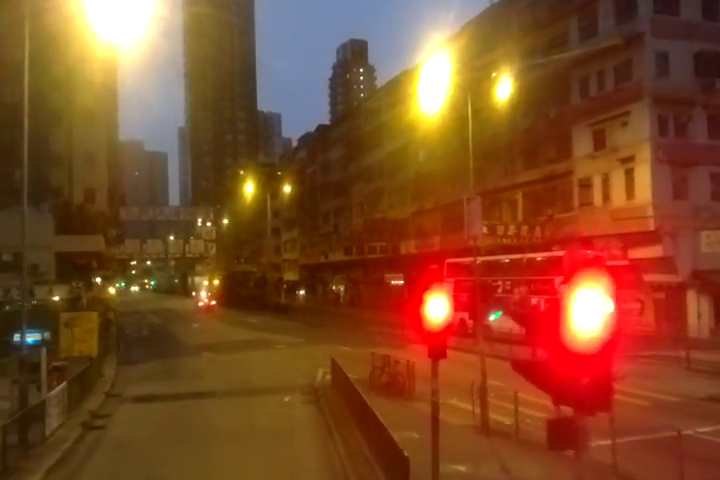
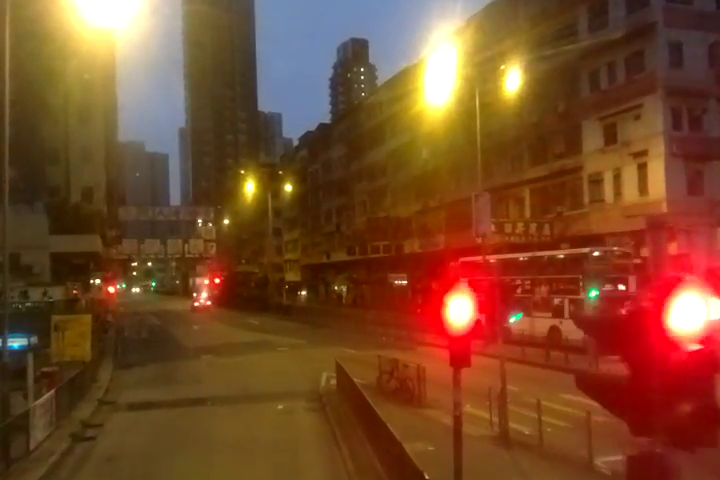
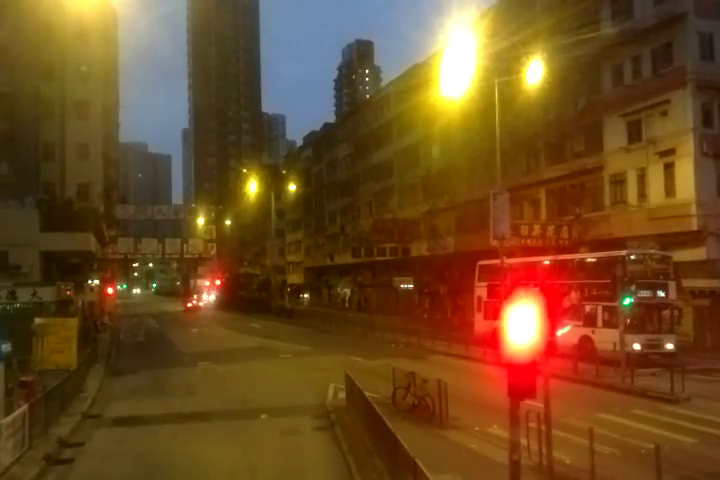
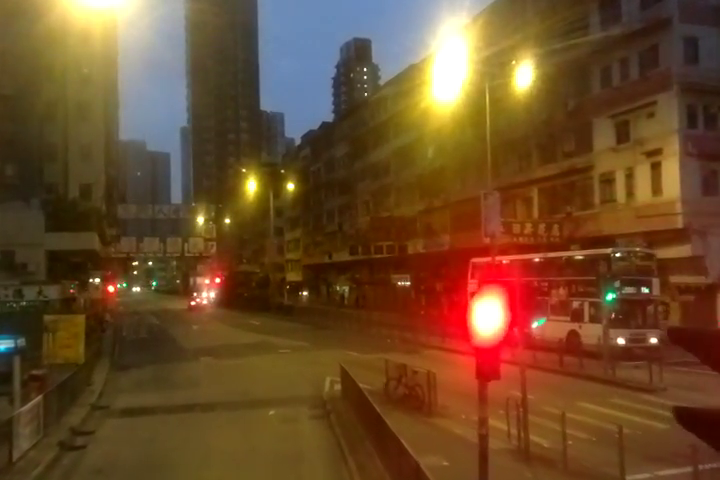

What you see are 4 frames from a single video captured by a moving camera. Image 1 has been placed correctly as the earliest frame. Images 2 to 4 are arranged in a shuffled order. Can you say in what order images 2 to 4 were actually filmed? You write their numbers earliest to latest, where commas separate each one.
2, 4, 3
